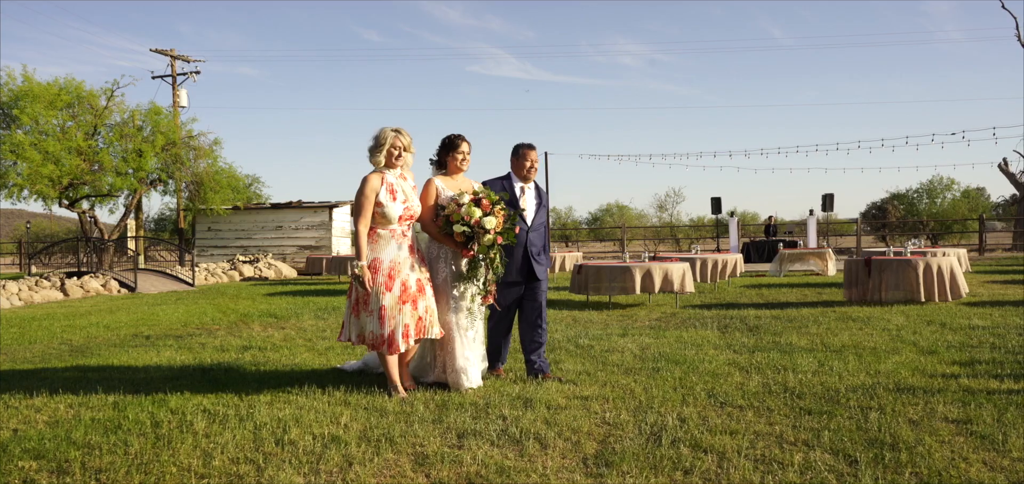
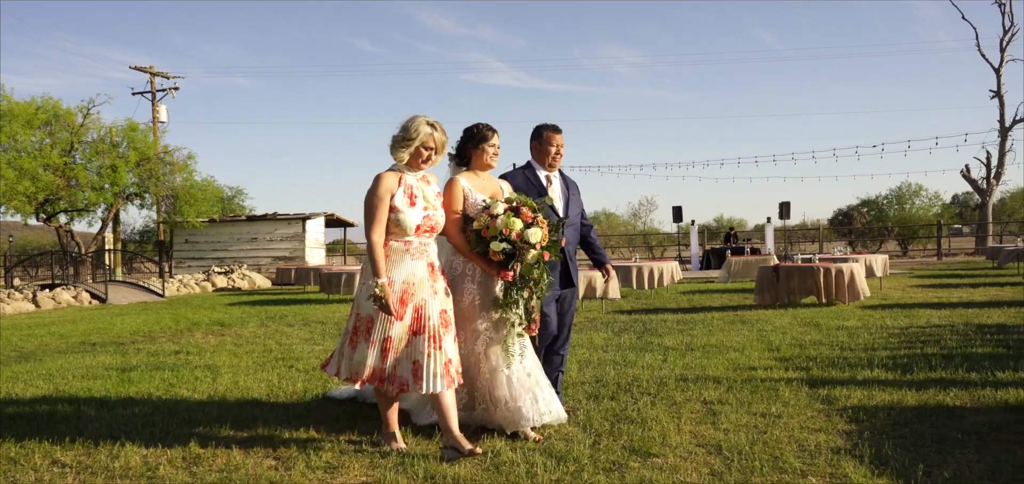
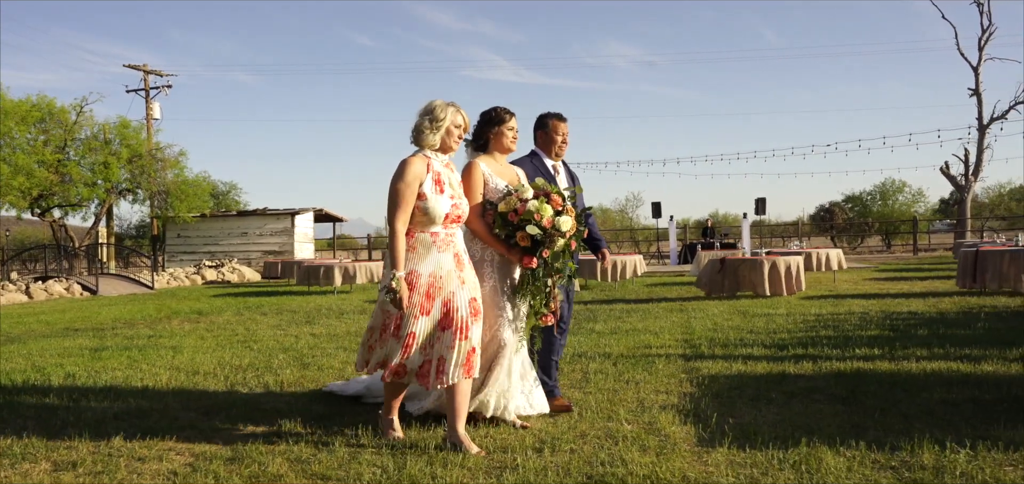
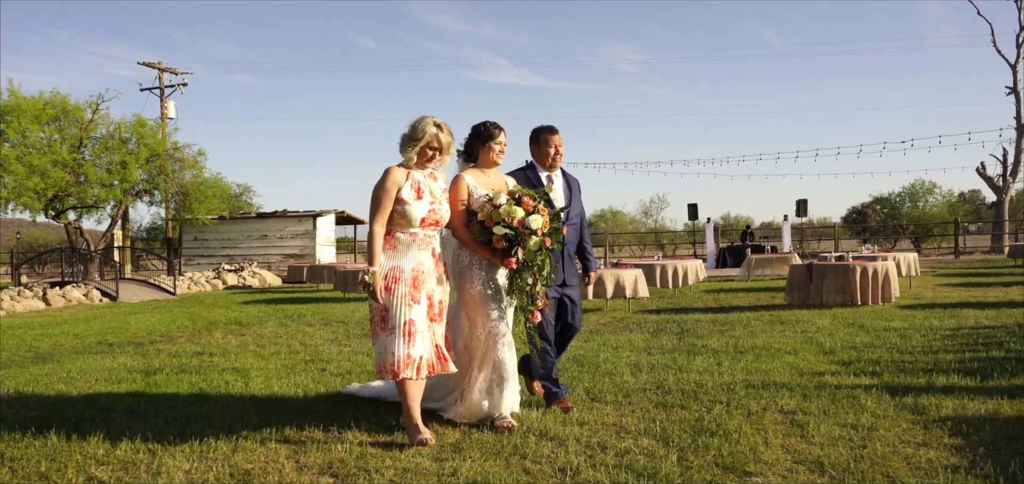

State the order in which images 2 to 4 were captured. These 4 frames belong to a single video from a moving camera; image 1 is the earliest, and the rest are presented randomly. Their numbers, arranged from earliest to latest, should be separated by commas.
4, 2, 3
